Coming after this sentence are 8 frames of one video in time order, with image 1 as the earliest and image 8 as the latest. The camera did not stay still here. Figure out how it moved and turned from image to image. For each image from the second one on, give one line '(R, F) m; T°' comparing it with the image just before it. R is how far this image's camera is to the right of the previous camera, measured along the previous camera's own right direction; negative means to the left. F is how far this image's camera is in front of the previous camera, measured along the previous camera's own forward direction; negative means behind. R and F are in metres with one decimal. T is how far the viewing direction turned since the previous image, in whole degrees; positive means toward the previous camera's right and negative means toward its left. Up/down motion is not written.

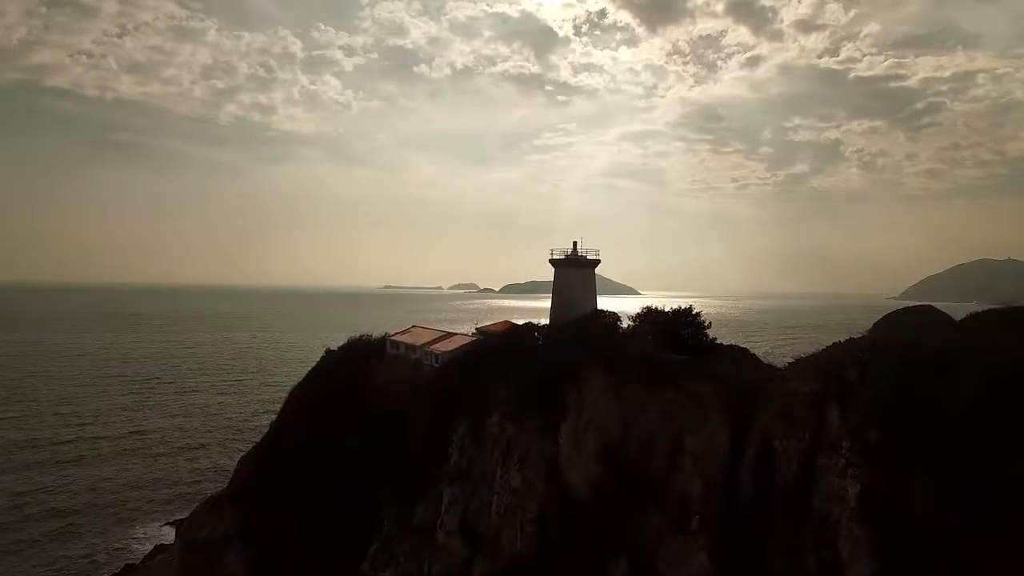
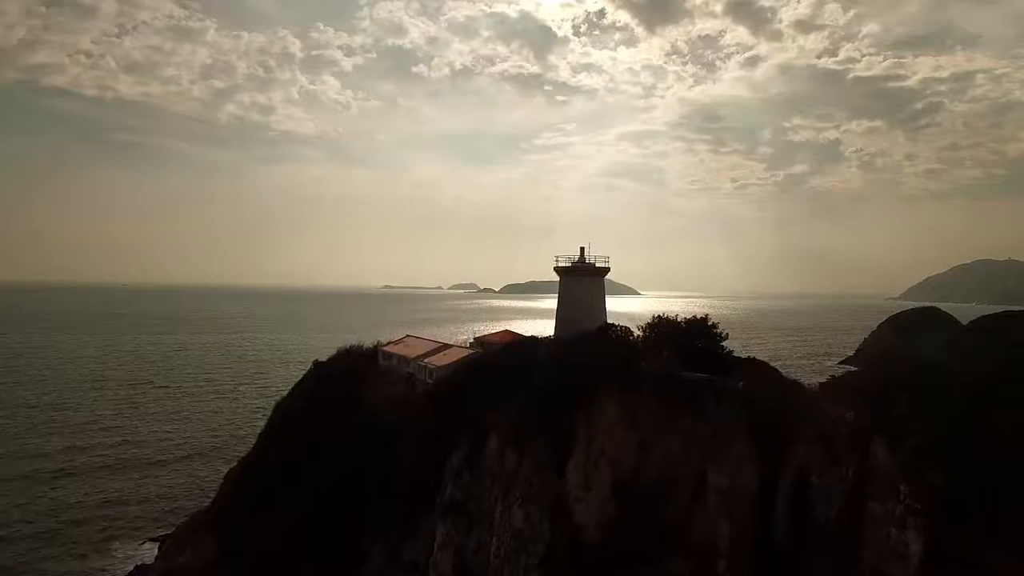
(0.0, +1.1) m; 0°
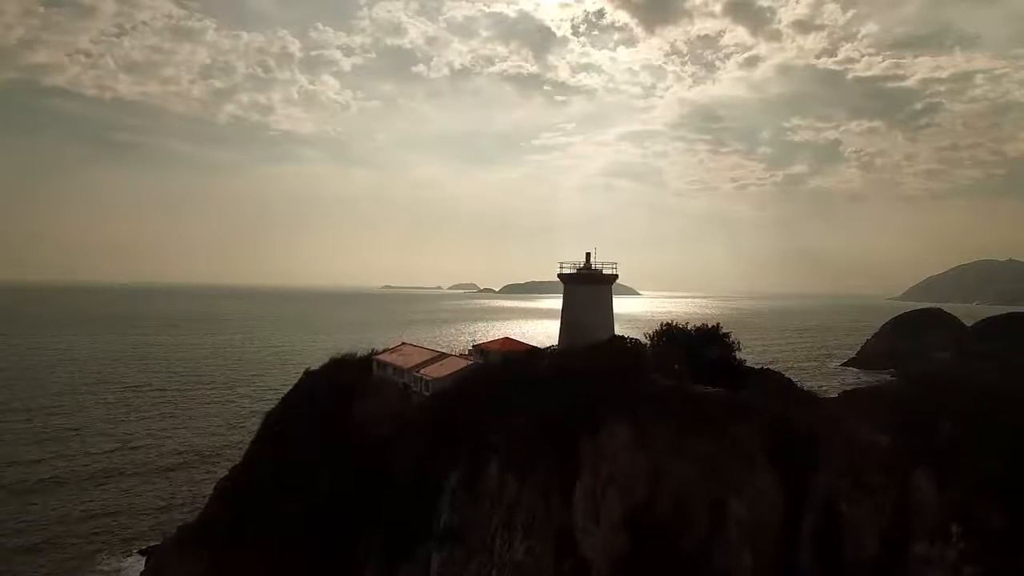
(-0.1, +0.6) m; 0°
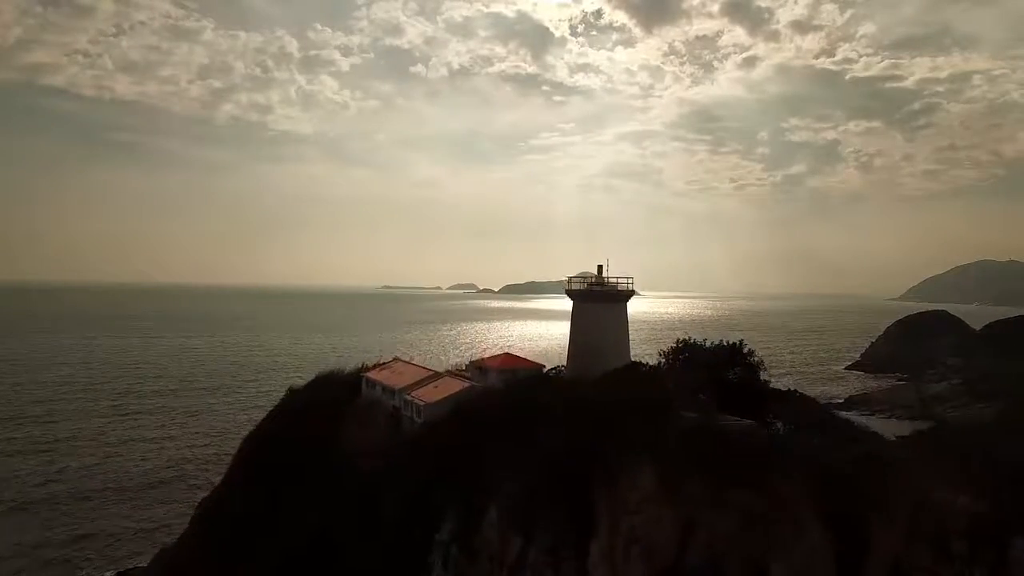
(-0.5, +0.7) m; 0°
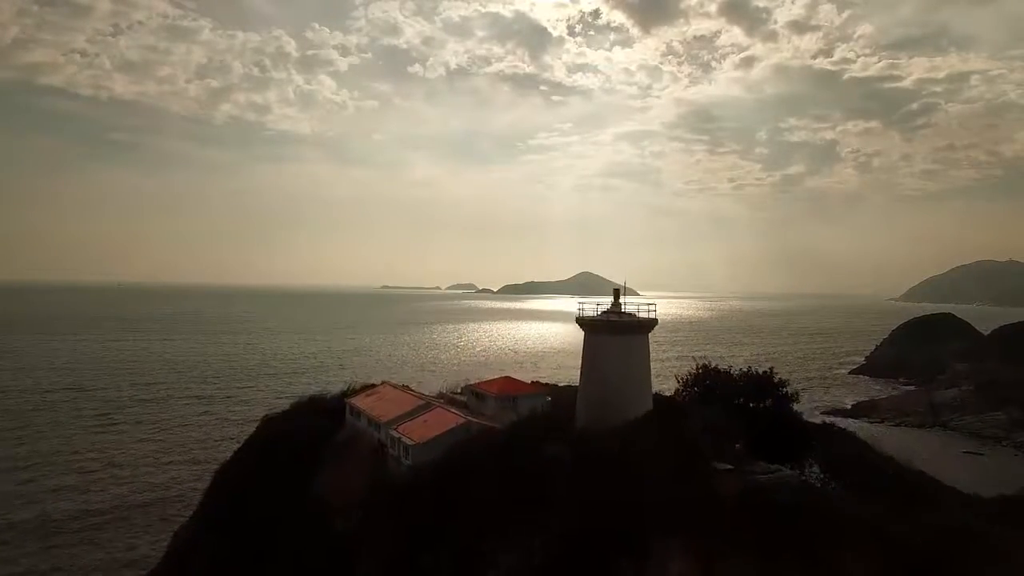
(-0.2, +1.6) m; 0°
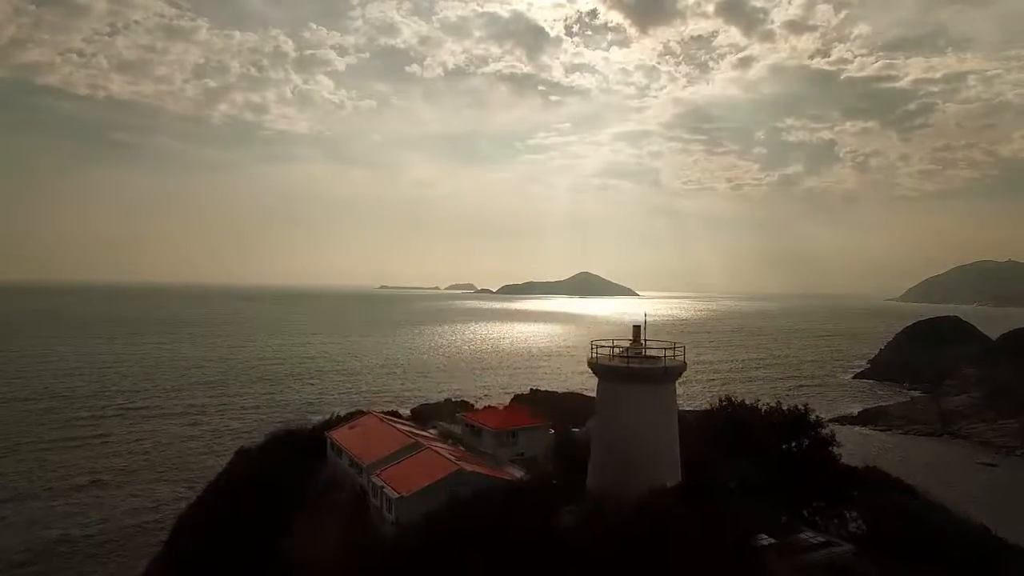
(0.0, +1.7) m; 0°
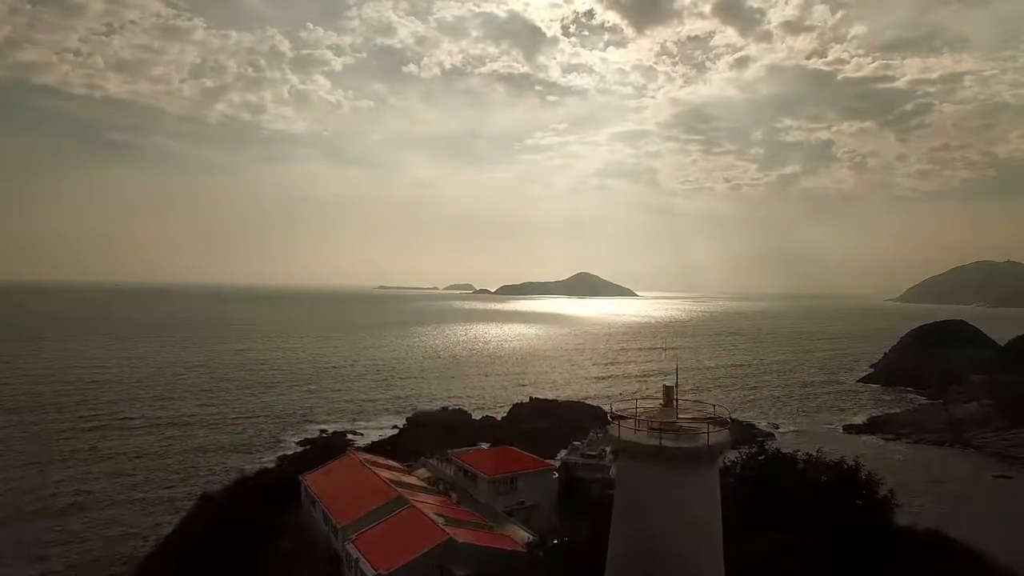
(0.0, +1.7) m; 0°
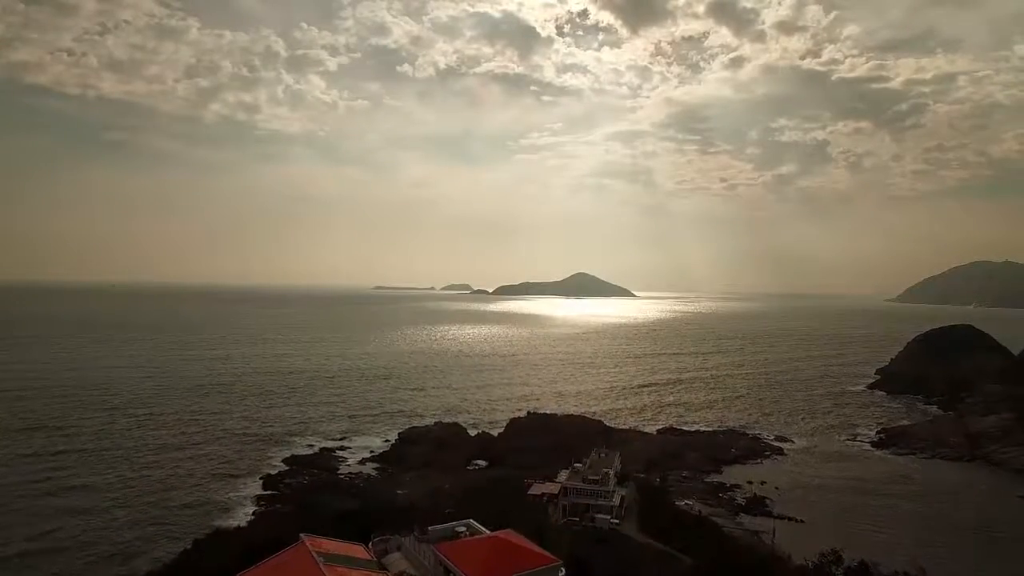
(0.0, +2.8) m; 0°
